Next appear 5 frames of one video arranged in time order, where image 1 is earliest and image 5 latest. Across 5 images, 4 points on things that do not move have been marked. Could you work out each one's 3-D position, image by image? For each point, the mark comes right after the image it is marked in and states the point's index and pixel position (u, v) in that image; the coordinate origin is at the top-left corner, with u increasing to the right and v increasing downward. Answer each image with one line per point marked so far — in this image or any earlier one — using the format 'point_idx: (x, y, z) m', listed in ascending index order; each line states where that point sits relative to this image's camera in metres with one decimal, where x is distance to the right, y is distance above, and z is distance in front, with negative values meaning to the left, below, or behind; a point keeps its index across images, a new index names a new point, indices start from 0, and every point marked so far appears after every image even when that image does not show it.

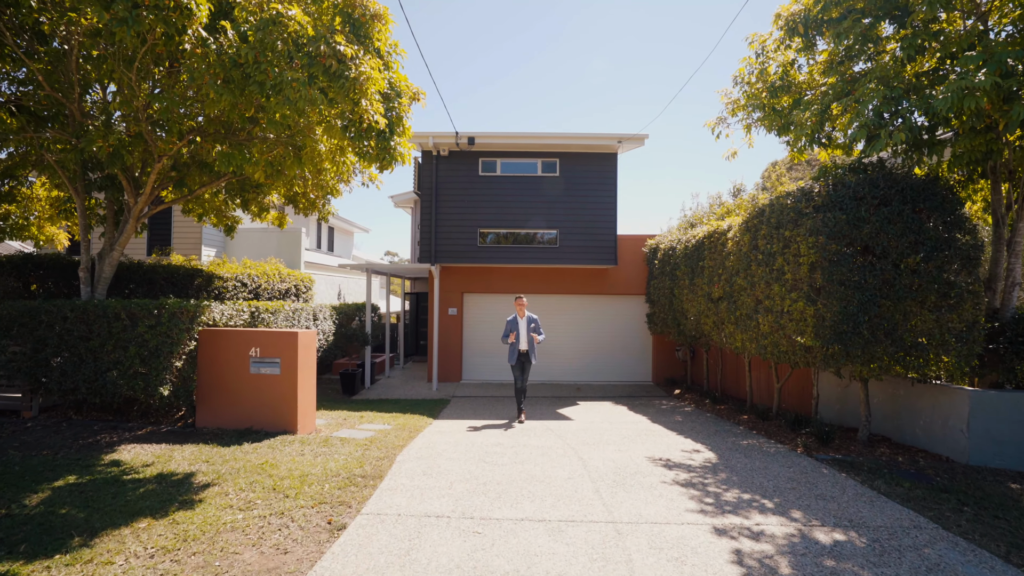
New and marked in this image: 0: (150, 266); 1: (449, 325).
0: (-7.0, +0.4, +10.0) m
1: (-1.7, -1.0, +14.1) m
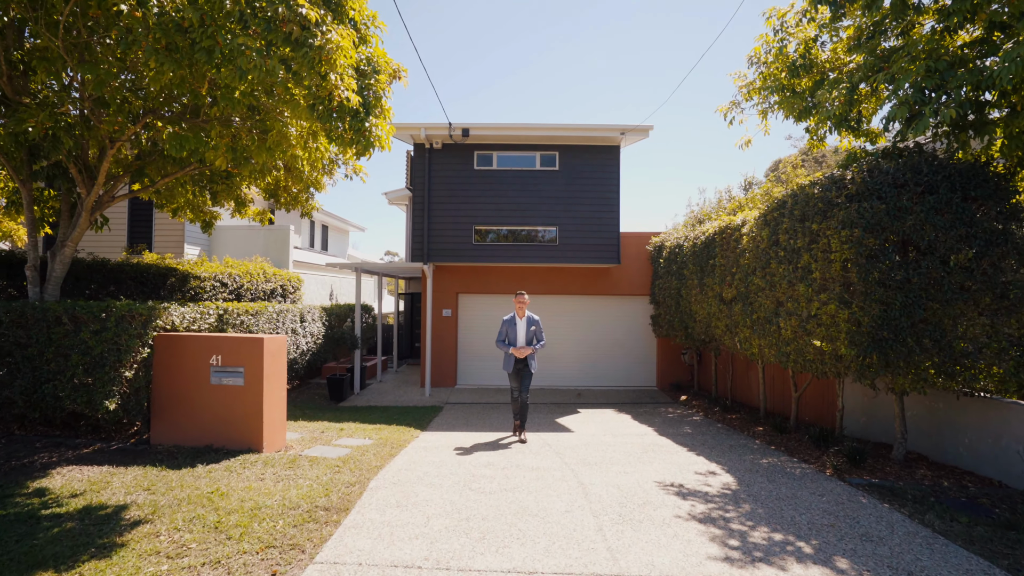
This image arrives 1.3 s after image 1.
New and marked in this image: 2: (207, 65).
0: (-7.1, +0.4, +9.3) m
1: (-1.8, -1.0, +13.4) m
2: (-2.8, +2.0, +4.7) m
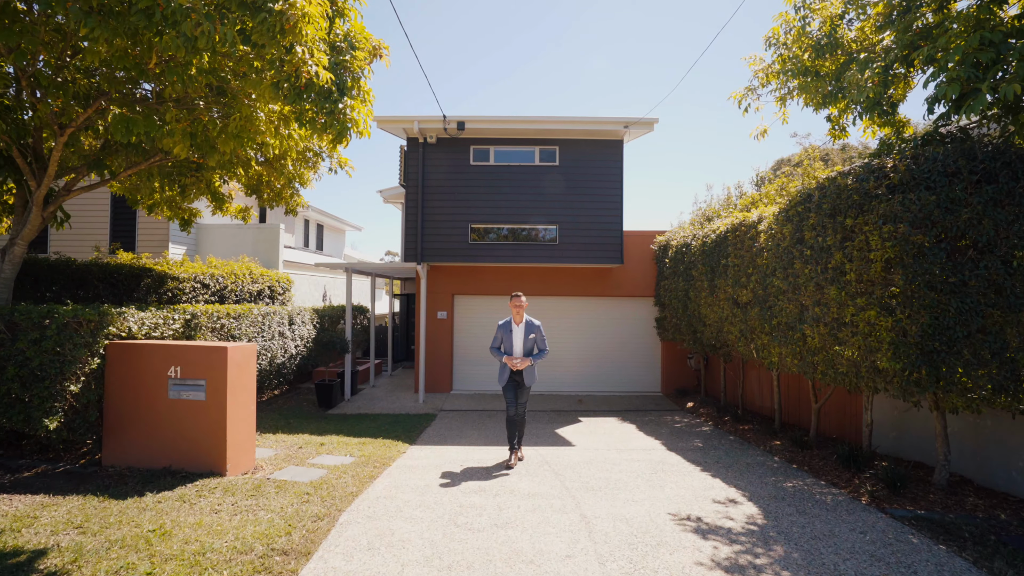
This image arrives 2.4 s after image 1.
0: (-7.2, +0.4, +8.6) m
1: (-1.8, -1.0, +12.7) m
2: (-2.8, +2.0, +4.0) m
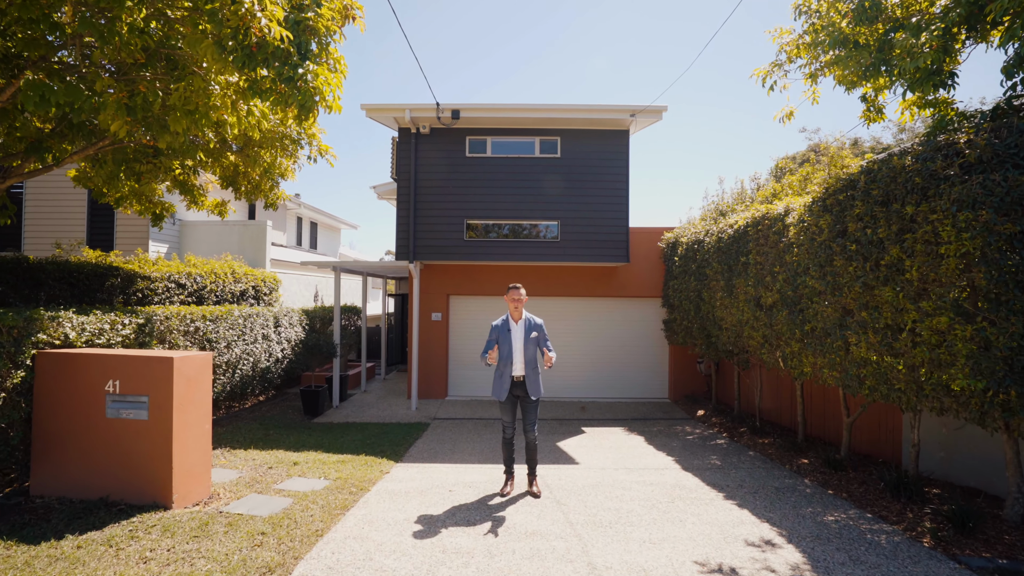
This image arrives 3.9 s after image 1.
0: (-7.2, +0.4, +7.9) m
1: (-1.9, -1.0, +12.0) m
2: (-2.9, +2.0, +3.3) m
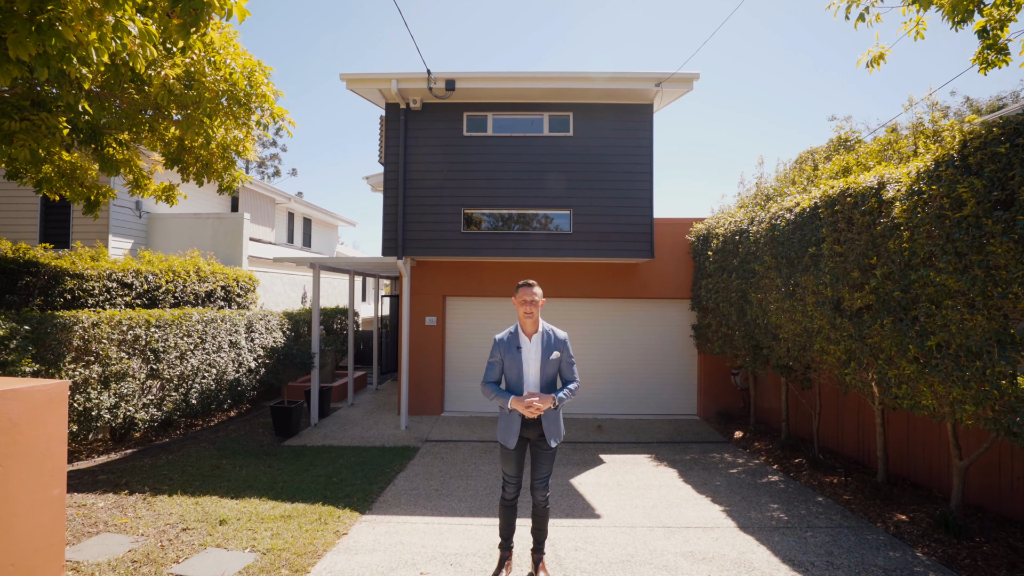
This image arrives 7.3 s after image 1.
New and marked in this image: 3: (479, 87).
0: (-7.2, +0.4, +6.4) m
1: (-1.8, -1.0, +10.4) m
2: (-2.9, +2.0, +1.7) m
3: (-0.6, +3.7, +9.3) m
